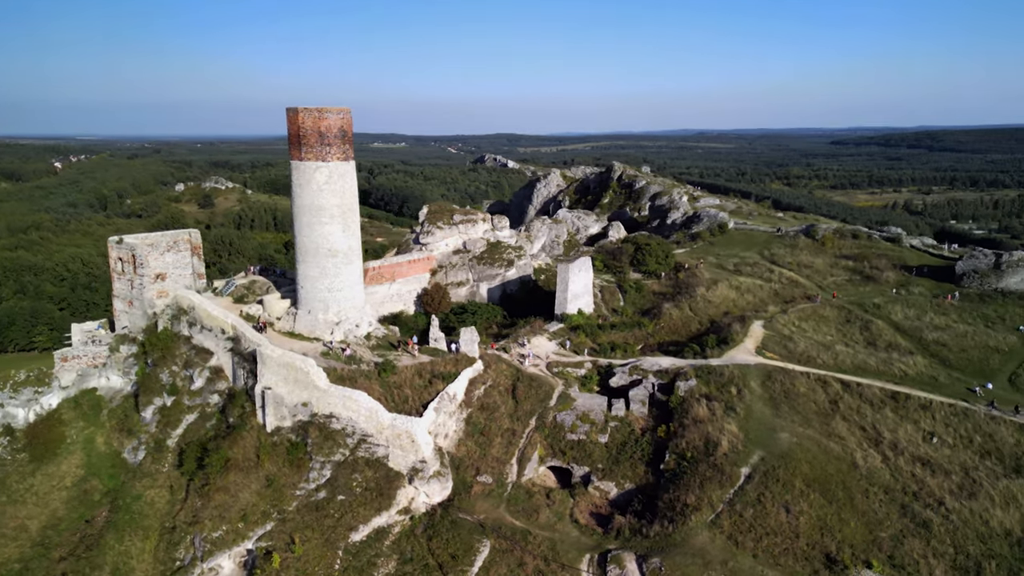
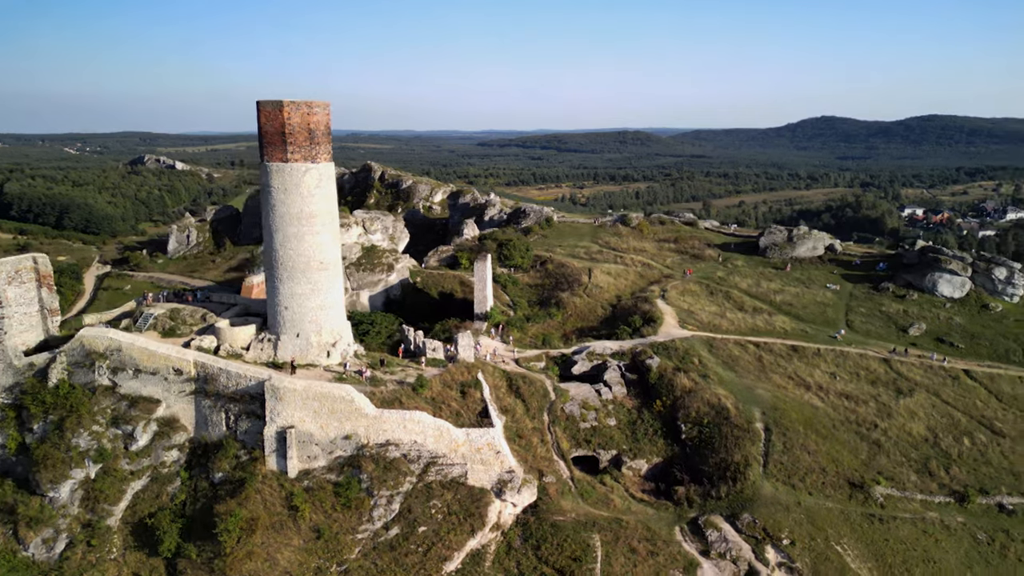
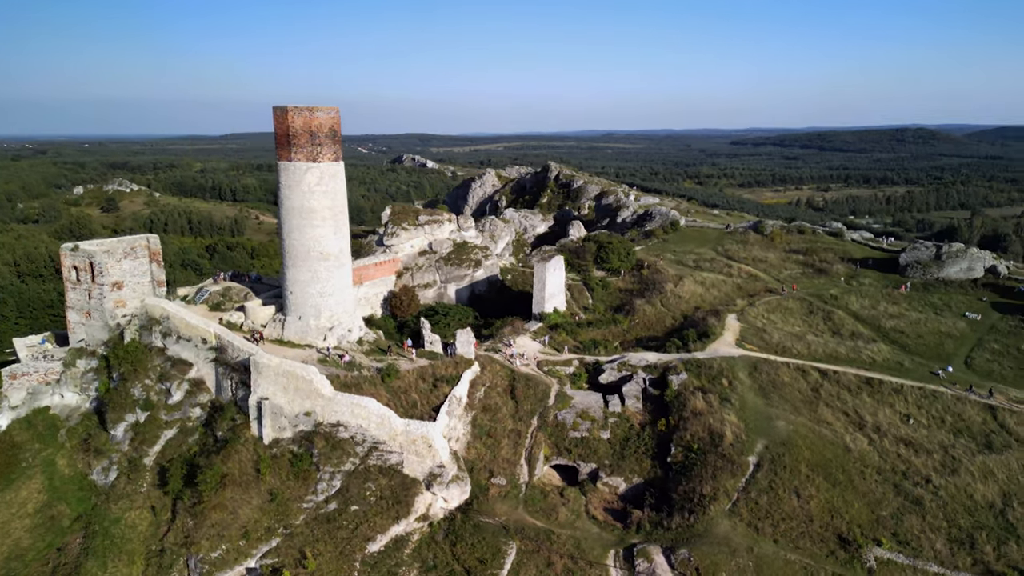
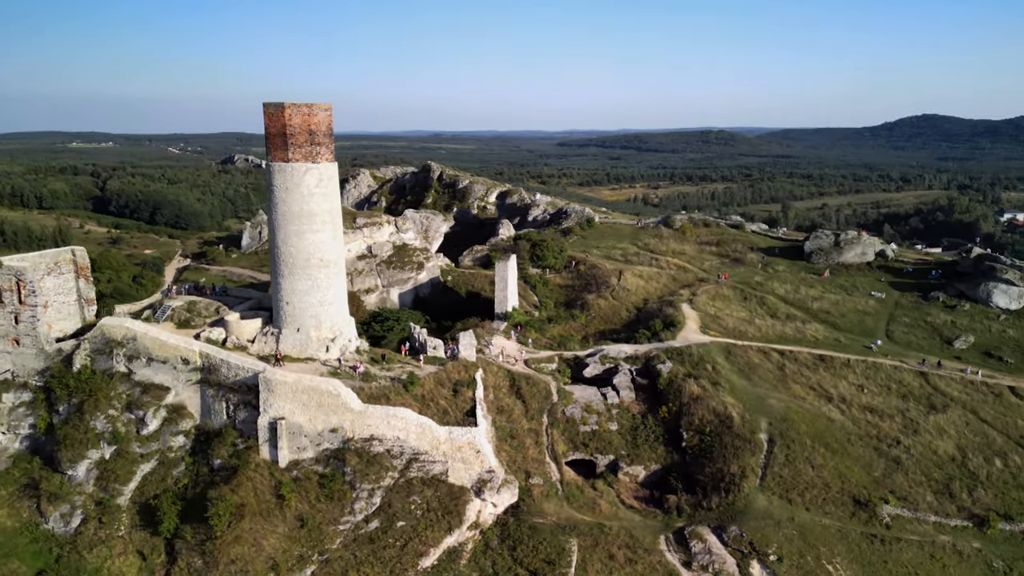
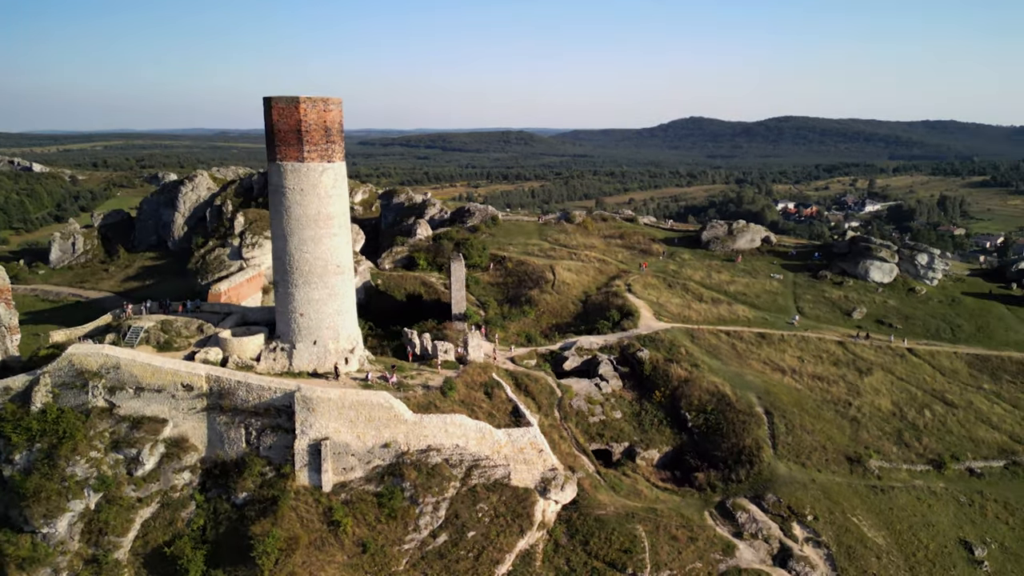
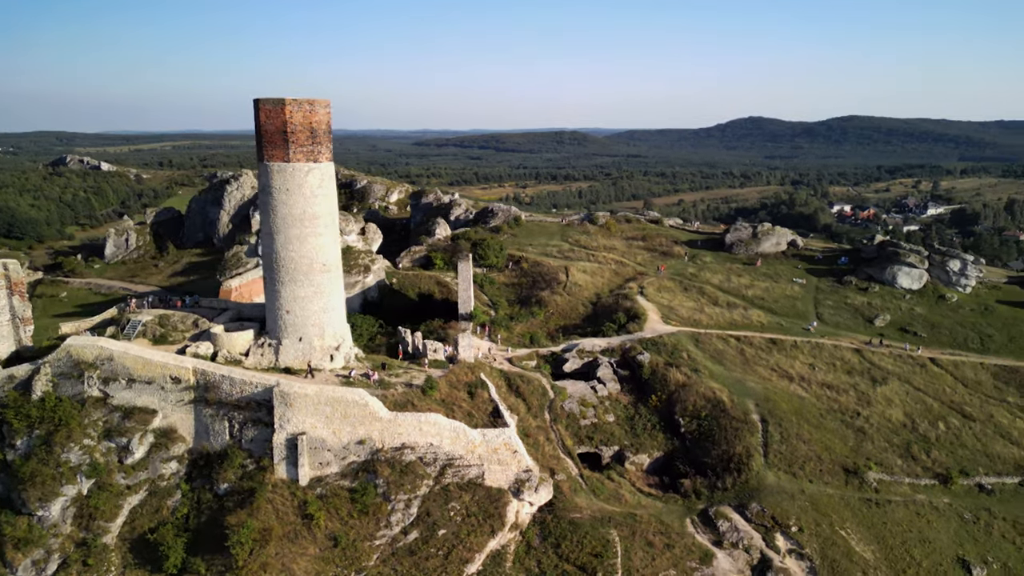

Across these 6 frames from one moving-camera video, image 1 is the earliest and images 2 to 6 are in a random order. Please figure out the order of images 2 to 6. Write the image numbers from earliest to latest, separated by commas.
3, 4, 2, 6, 5
